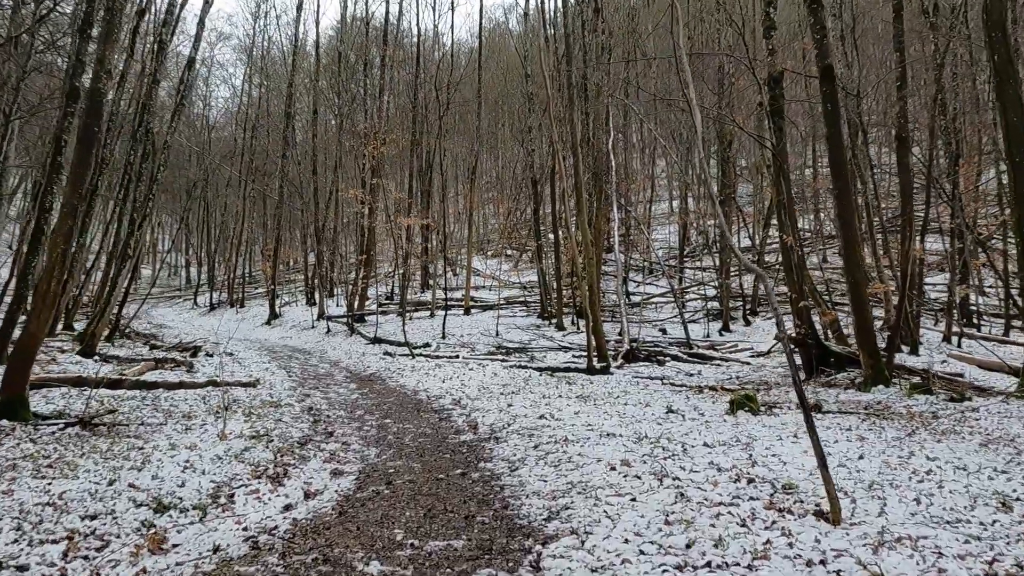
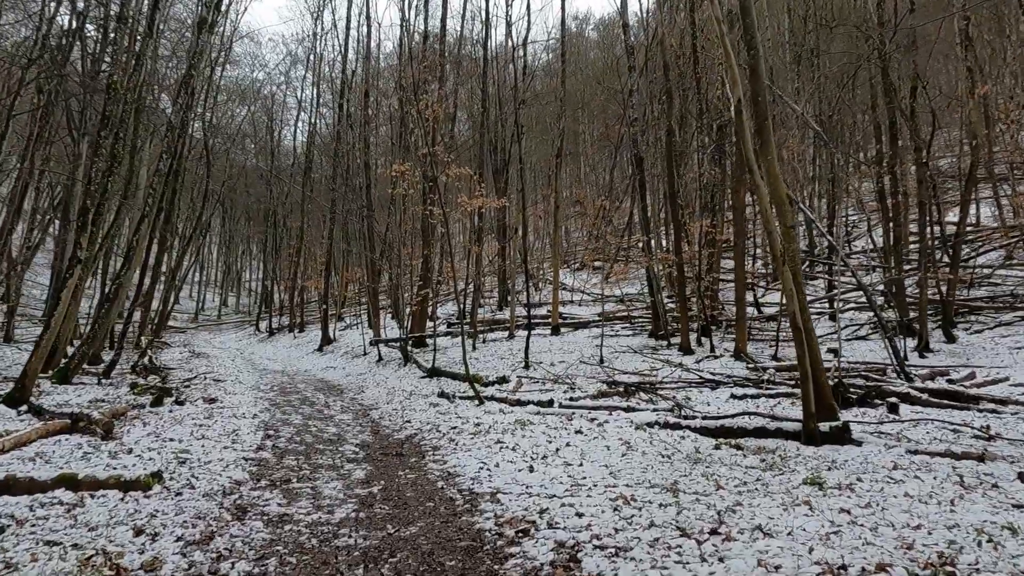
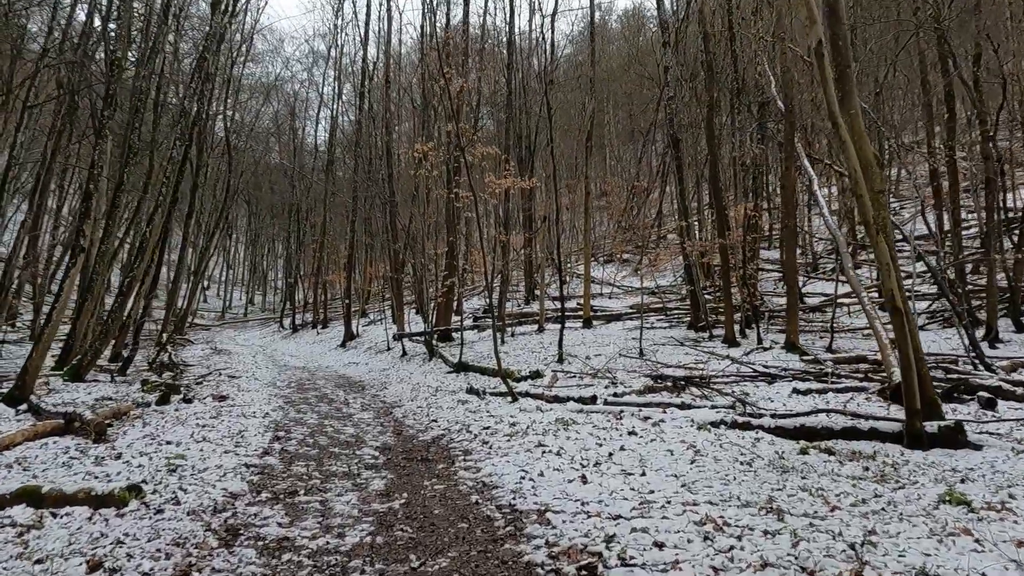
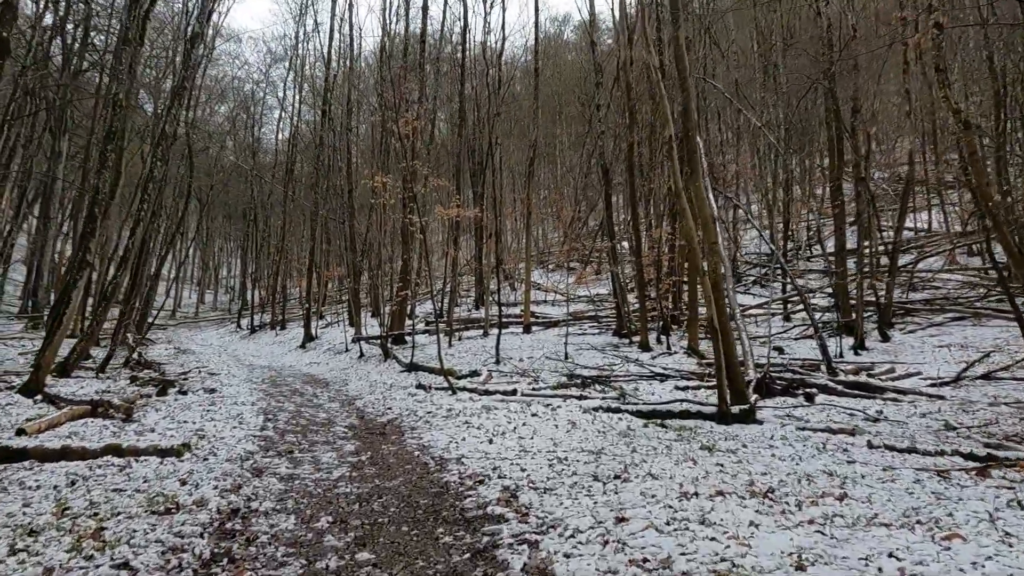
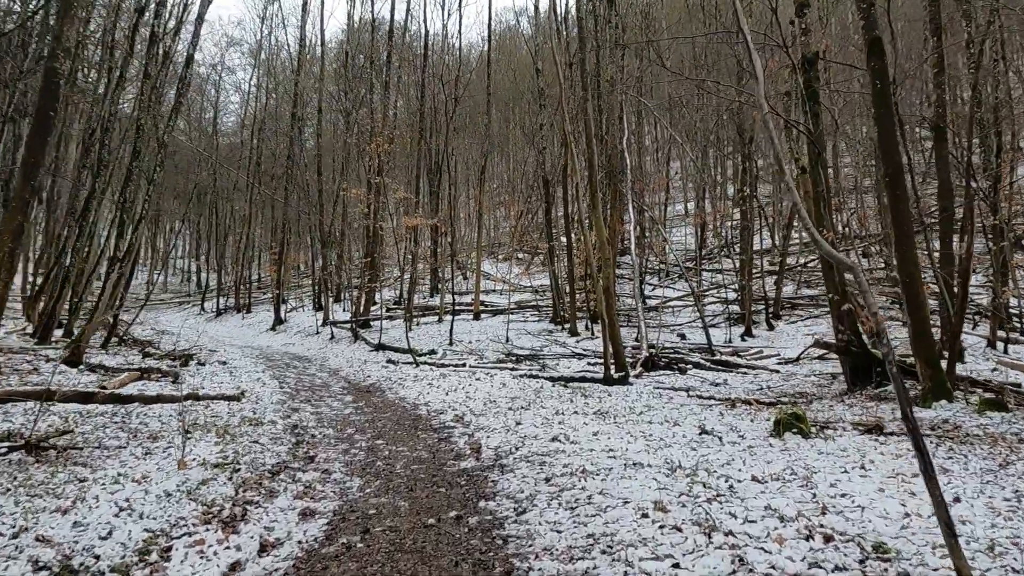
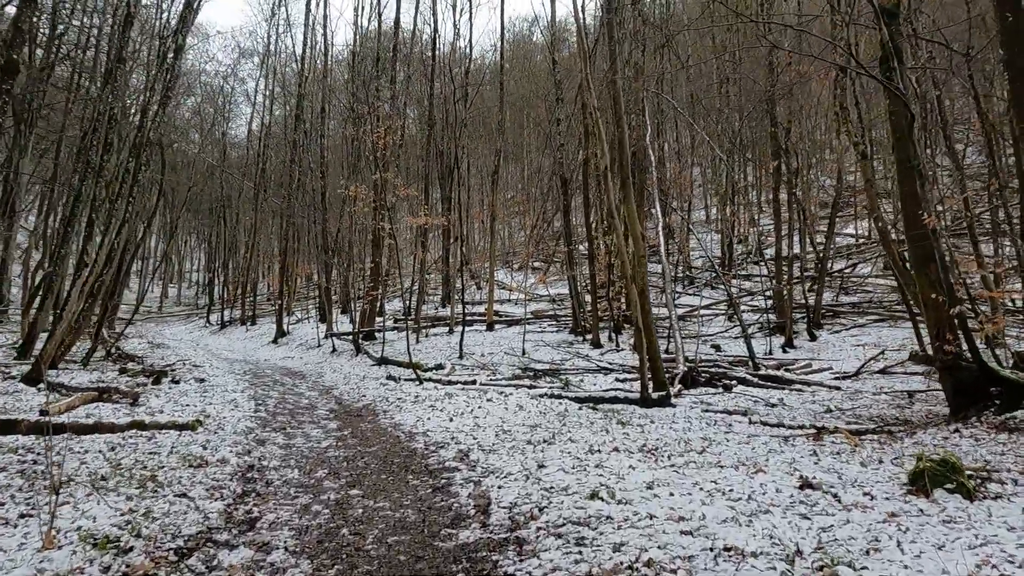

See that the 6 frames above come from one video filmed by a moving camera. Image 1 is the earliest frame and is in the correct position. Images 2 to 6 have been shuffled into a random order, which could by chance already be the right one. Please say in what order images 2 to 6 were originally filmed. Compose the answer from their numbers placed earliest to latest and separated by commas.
5, 6, 4, 2, 3
